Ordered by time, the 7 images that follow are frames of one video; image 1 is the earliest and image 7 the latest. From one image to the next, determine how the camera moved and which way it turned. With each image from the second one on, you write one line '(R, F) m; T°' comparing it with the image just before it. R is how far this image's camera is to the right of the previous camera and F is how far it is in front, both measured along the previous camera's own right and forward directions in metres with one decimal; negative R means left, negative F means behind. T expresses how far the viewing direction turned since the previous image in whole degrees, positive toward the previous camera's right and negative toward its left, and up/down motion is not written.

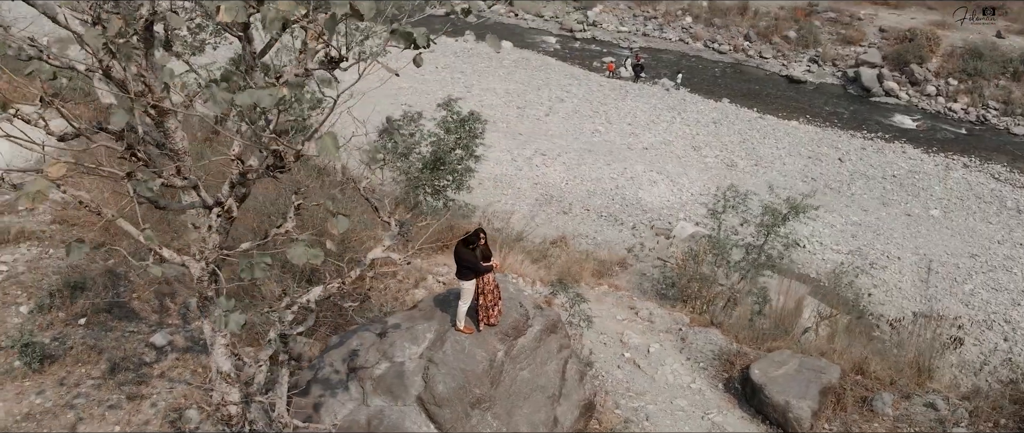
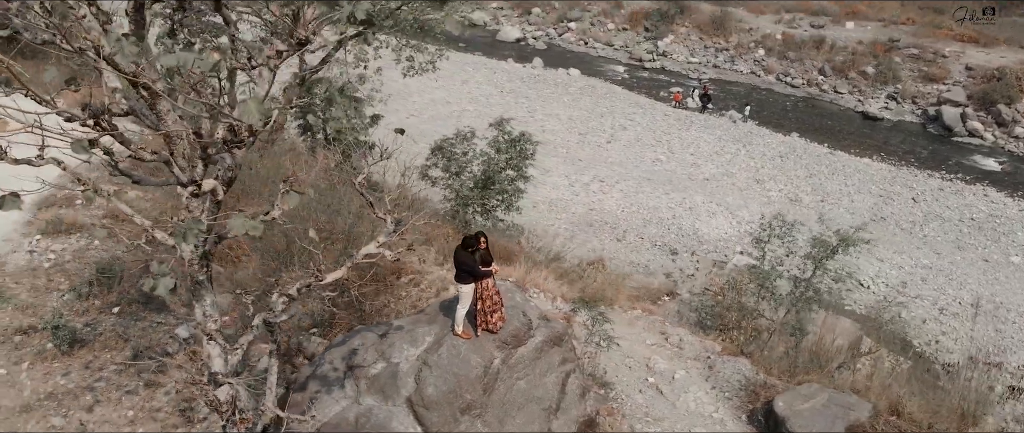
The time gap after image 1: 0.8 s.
(+0.5, +0.1) m; -5°
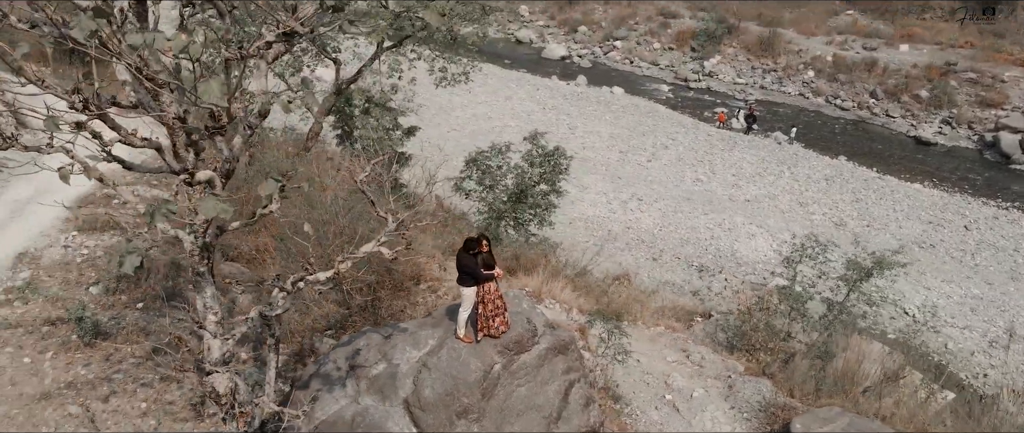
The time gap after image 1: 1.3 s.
(+0.3, 0.0) m; -3°
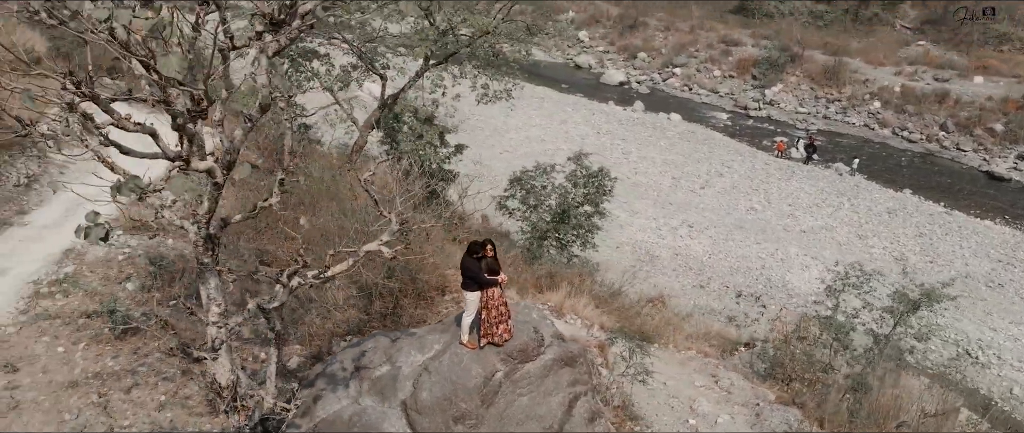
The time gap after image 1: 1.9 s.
(+0.4, +0.1) m; -5°
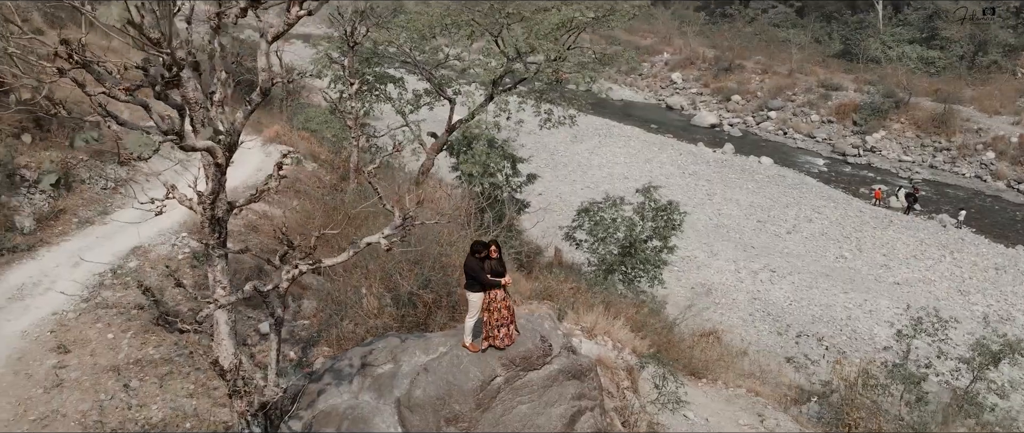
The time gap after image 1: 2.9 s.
(+0.7, +0.1) m; -7°
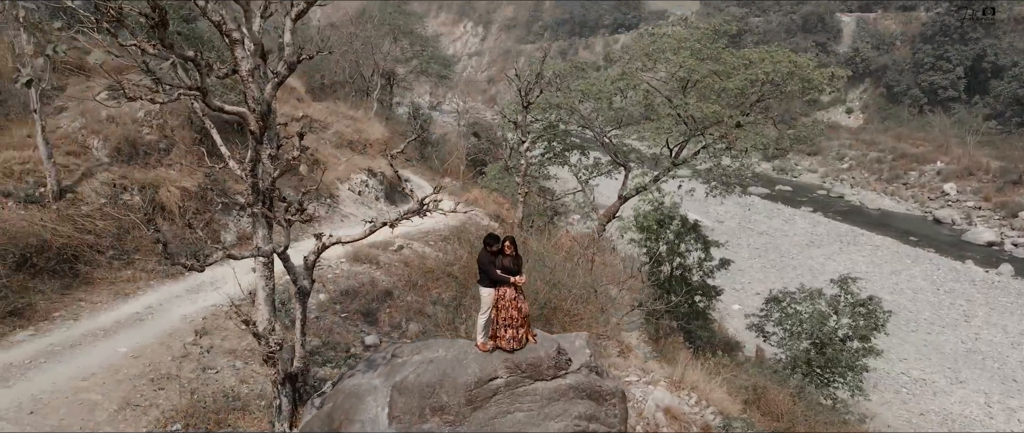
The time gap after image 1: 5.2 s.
(+1.8, +0.5) m; -20°
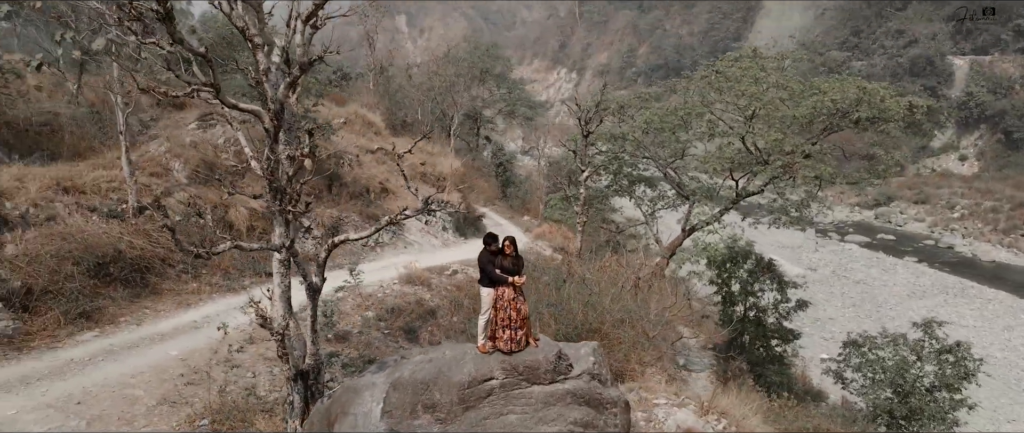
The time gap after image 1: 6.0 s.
(+0.7, +0.1) m; -7°
